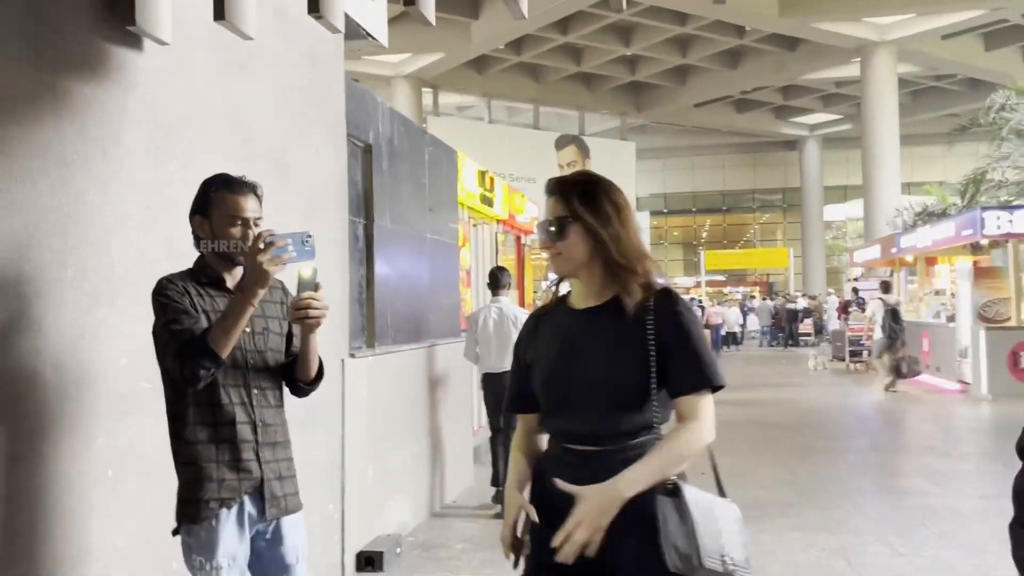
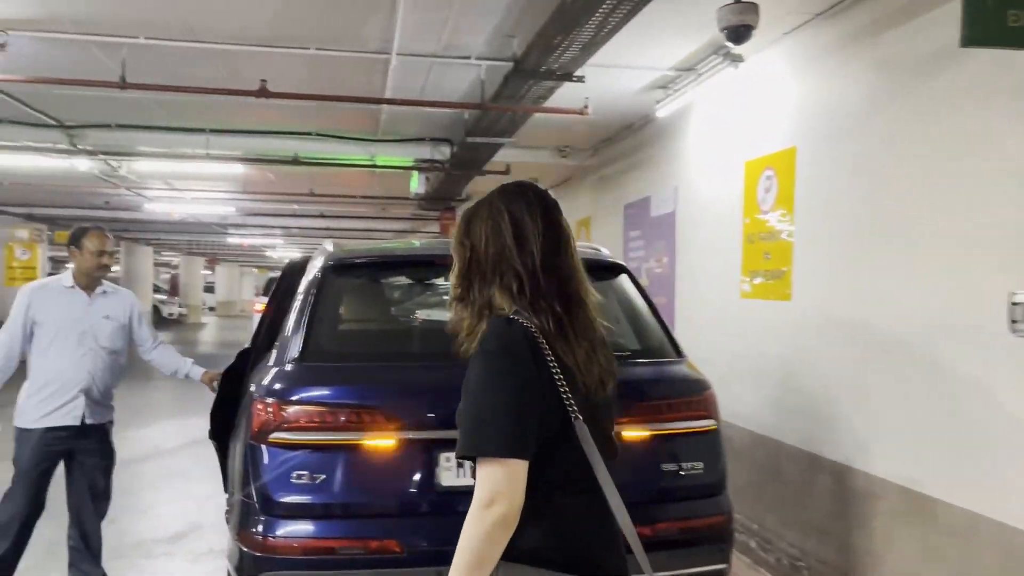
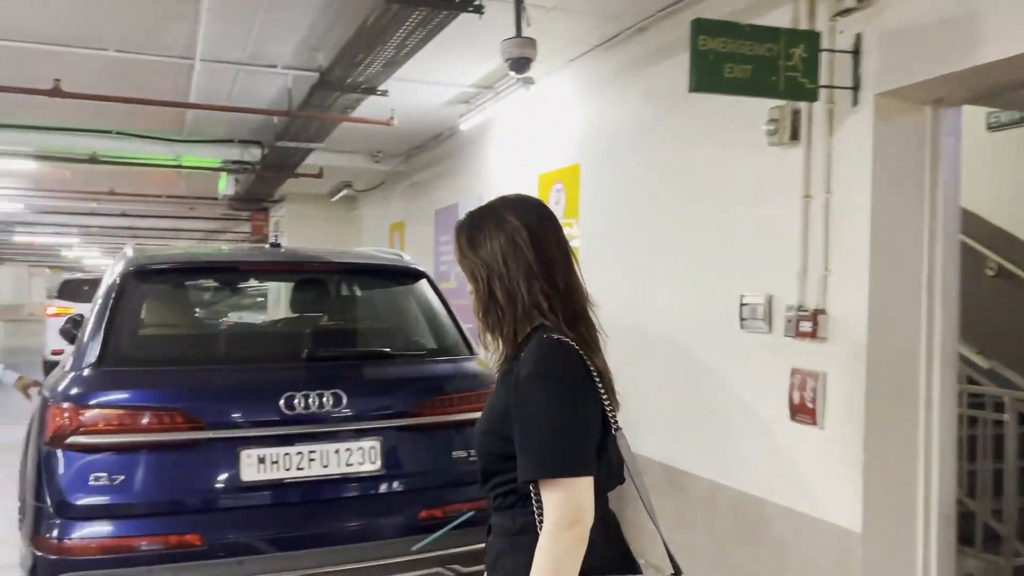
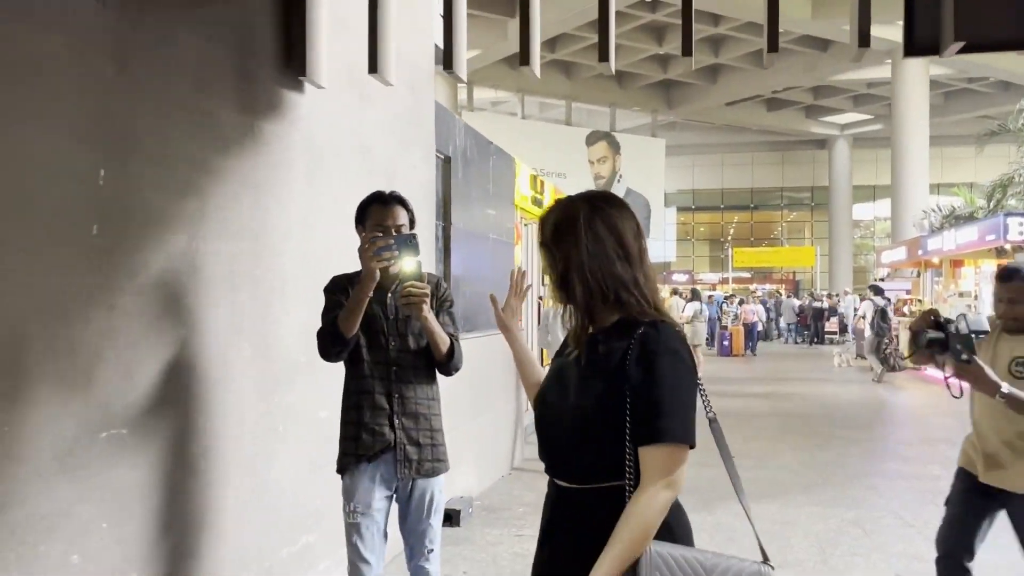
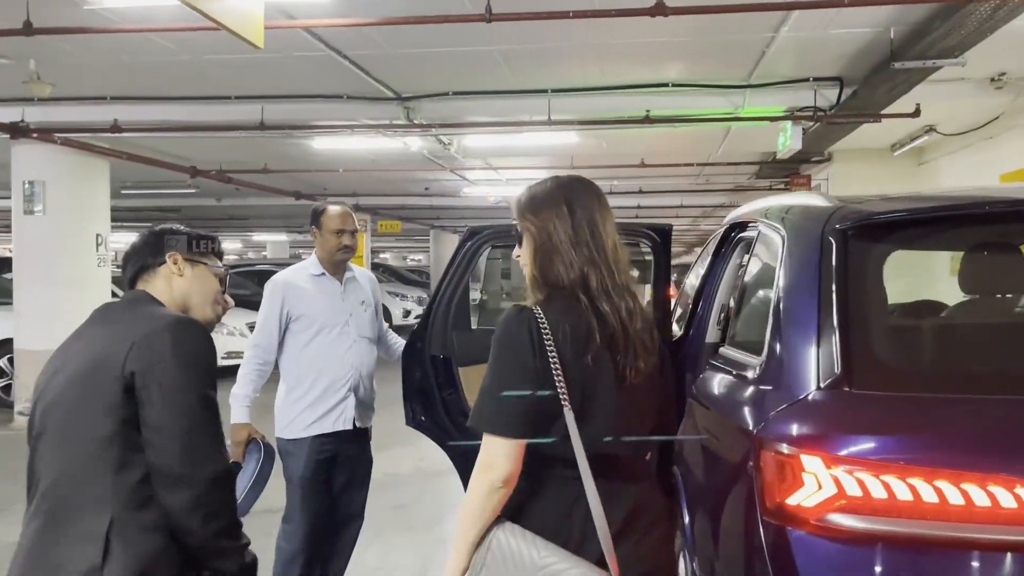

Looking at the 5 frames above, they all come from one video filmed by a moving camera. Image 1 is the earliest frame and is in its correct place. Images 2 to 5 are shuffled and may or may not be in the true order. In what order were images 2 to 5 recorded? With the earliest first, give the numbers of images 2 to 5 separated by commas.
4, 3, 2, 5
